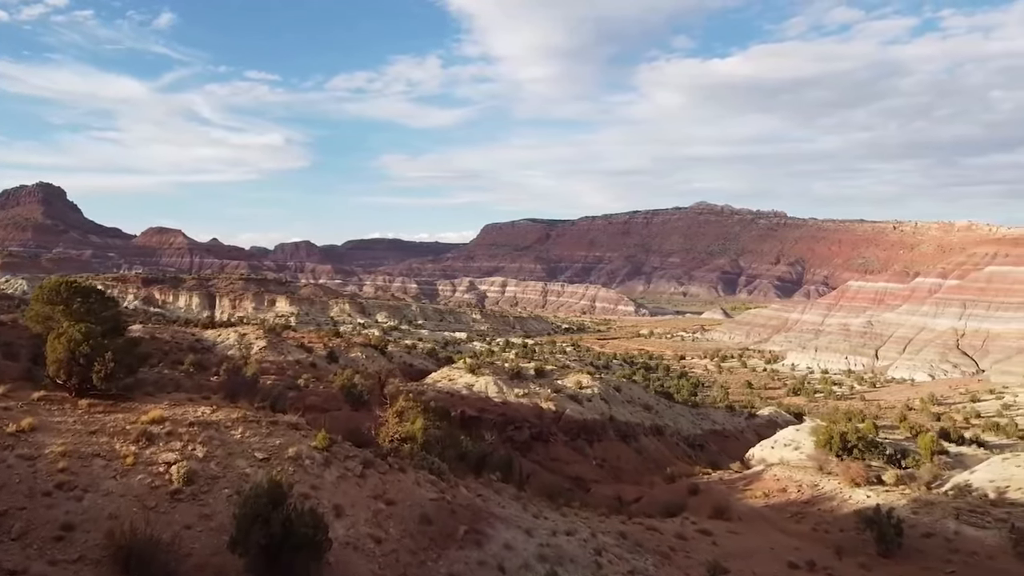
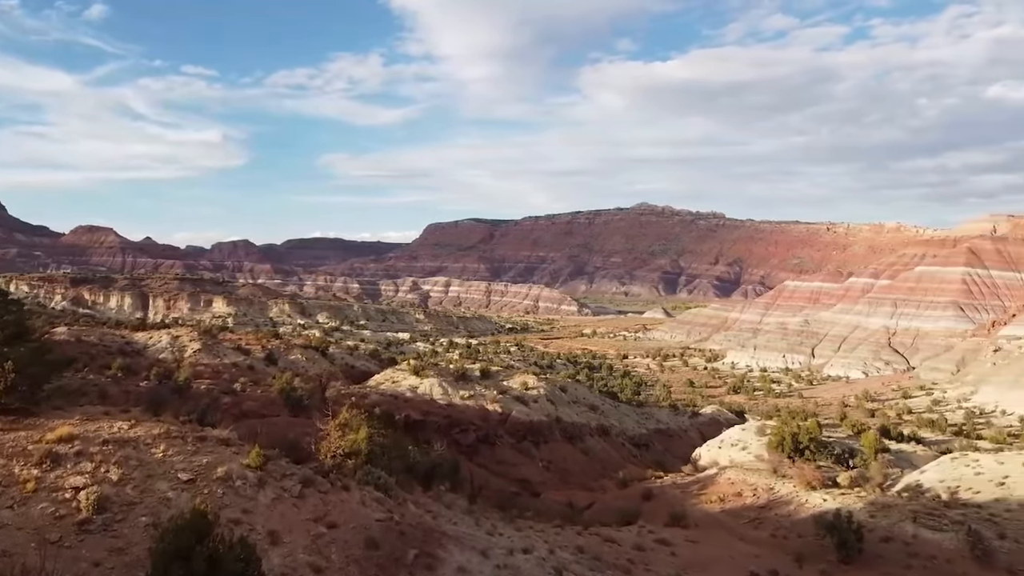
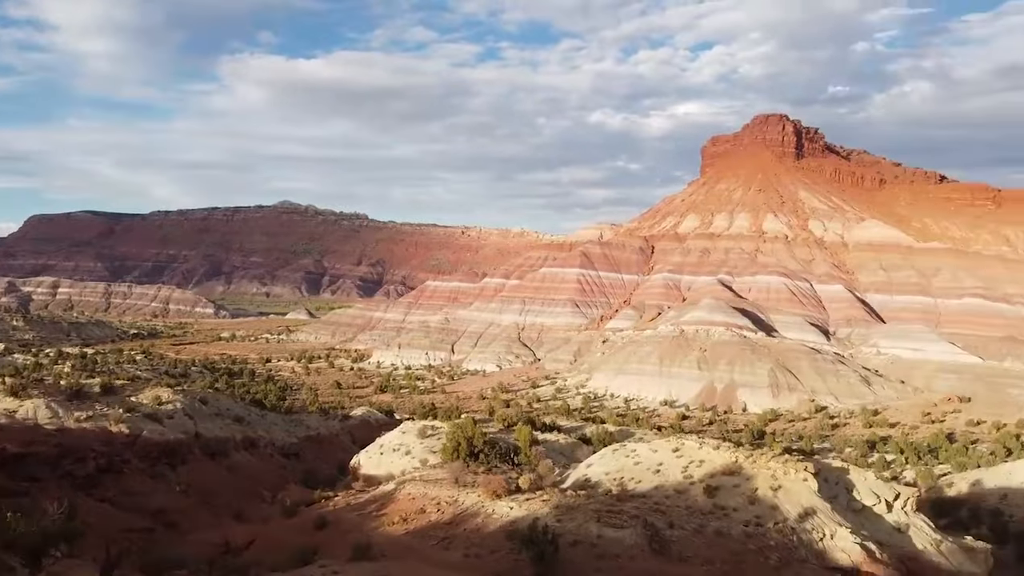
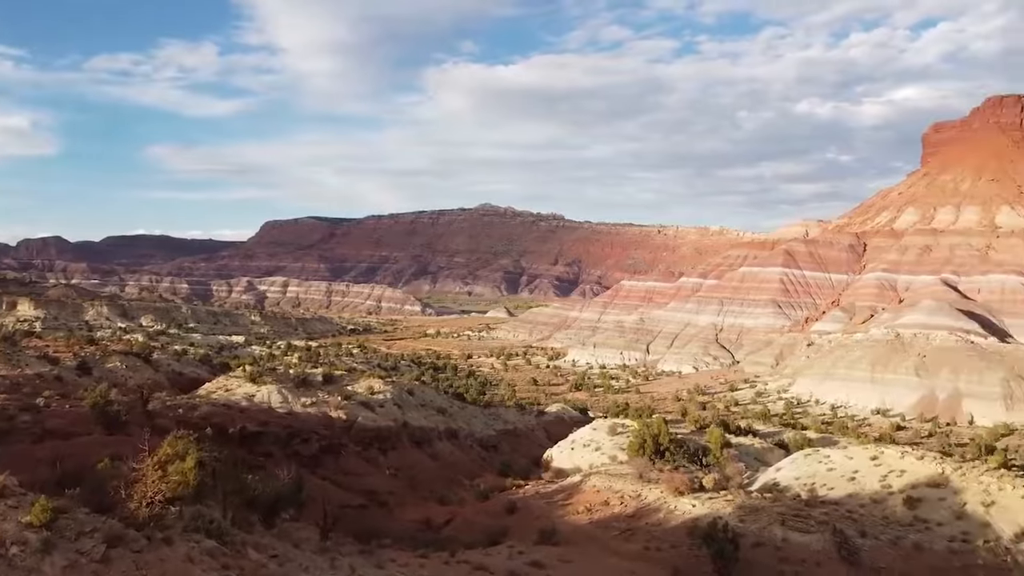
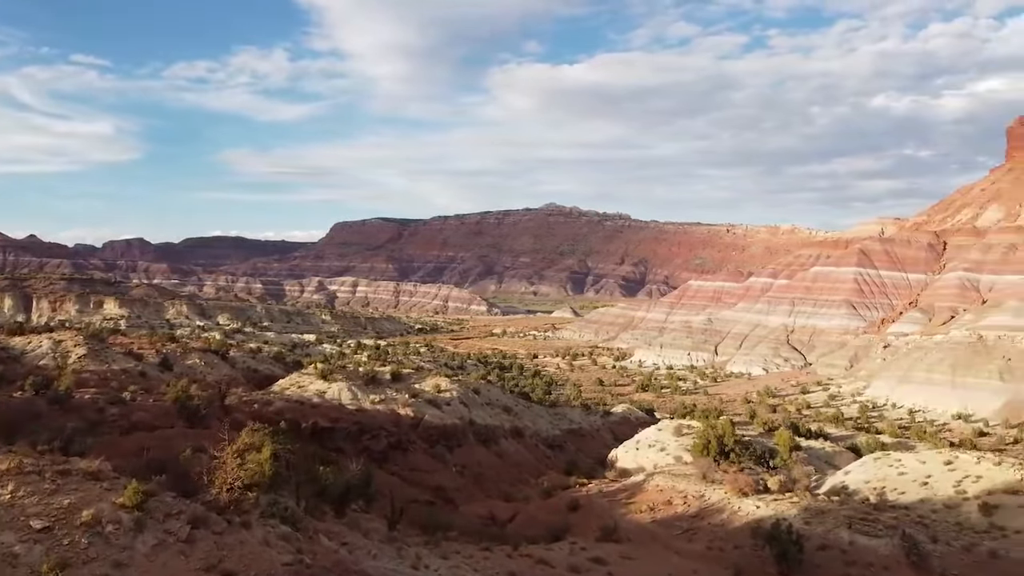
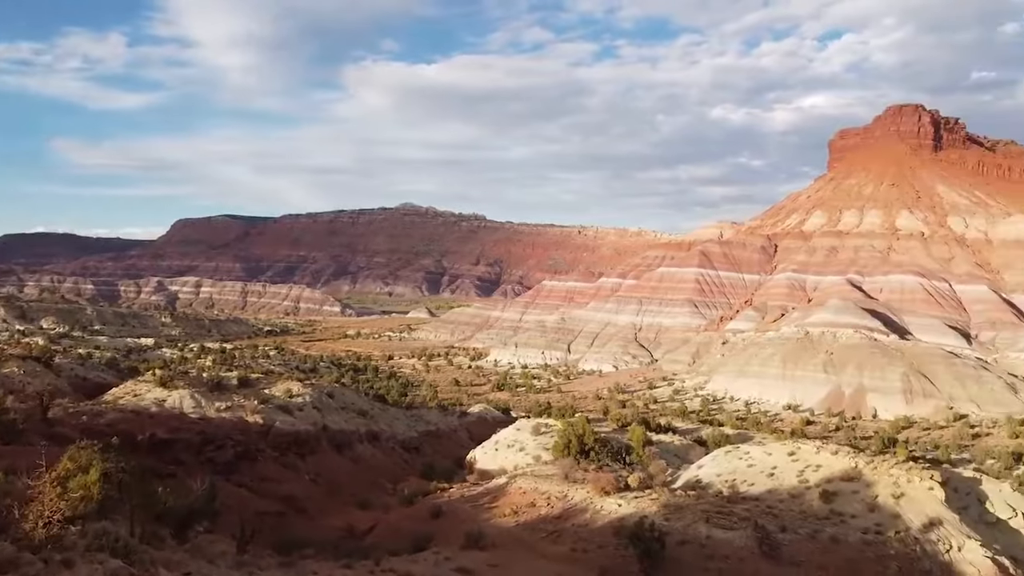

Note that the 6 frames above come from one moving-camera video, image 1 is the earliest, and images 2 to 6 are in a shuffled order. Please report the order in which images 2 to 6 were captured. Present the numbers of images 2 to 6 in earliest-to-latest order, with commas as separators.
2, 5, 4, 6, 3
